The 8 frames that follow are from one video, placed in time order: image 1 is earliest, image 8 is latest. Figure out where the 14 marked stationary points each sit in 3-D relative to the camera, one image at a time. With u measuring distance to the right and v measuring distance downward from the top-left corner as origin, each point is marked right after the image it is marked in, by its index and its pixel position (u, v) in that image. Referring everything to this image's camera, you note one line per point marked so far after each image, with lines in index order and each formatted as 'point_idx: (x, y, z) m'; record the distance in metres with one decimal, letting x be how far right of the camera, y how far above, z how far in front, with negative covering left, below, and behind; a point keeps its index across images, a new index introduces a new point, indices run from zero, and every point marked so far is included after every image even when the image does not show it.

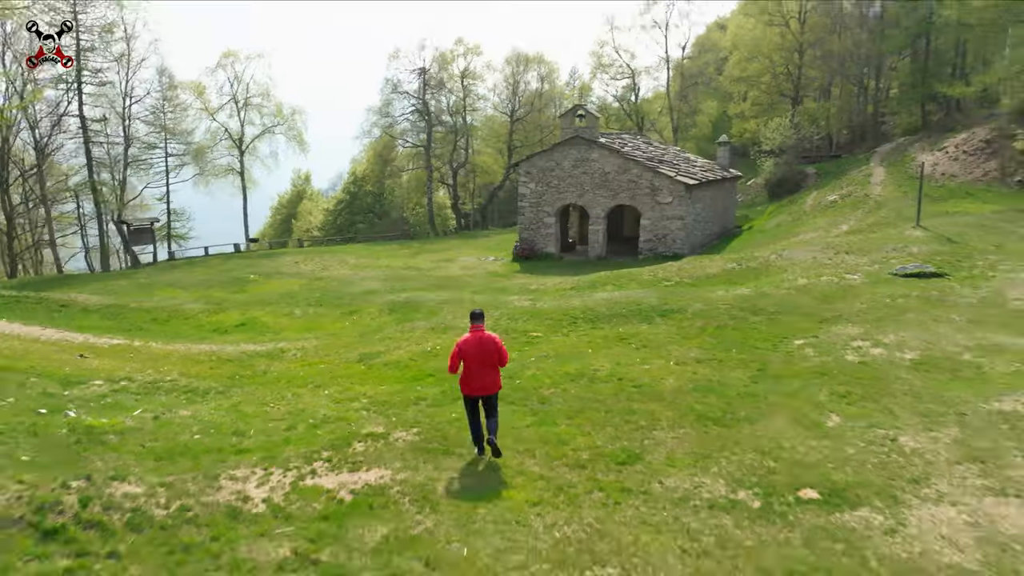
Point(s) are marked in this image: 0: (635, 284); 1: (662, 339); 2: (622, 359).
0: (+2.9, +0.1, +18.0) m
1: (+2.6, -0.9, +13.2) m
2: (+1.7, -1.1, +12.1) m
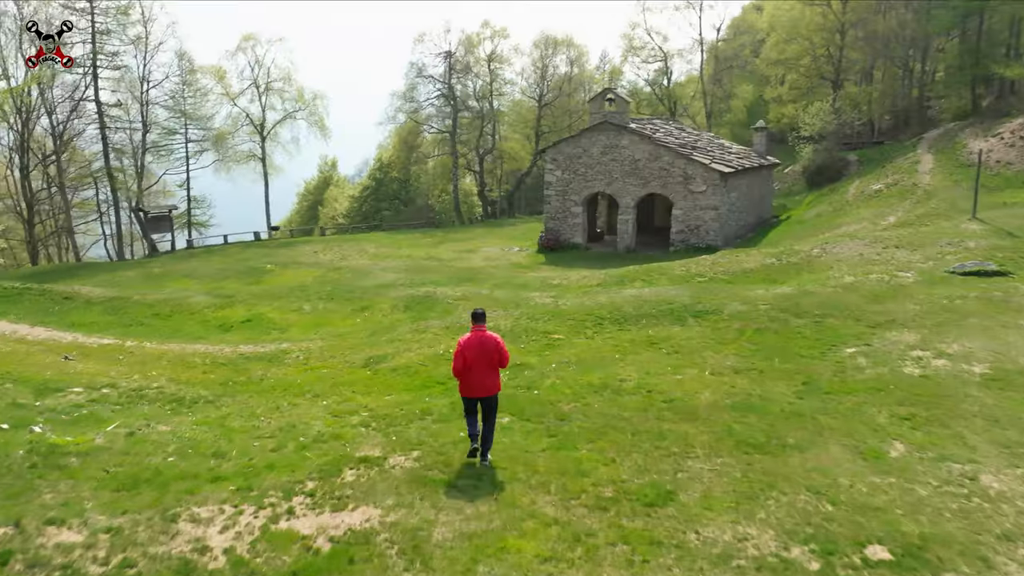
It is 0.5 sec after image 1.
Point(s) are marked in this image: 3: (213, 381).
0: (+3.4, +0.2, +16.9) m
1: (+2.9, -0.9, +12.0) m
2: (+2.0, -1.1, +11.0) m
3: (-4.0, -1.3, +10.3) m
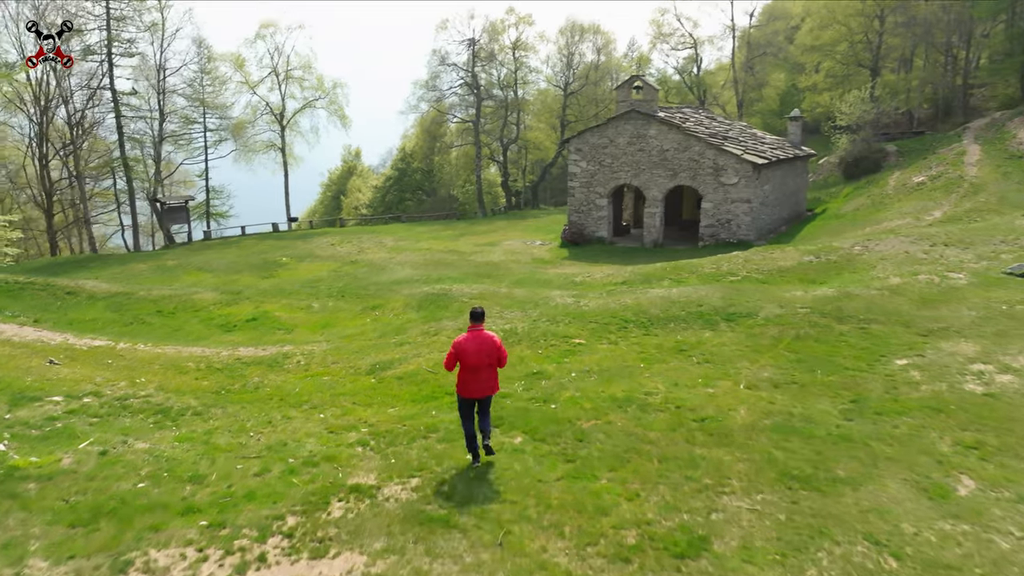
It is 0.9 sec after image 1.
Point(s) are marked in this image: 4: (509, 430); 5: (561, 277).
0: (+3.8, +0.2, +15.8) m
1: (+3.1, -0.9, +11.1) m
2: (+2.2, -1.2, +10.0) m
3: (-3.8, -1.3, +9.6) m
4: (0.0, -1.5, +8.3) m
5: (+1.1, +0.2, +17.8) m
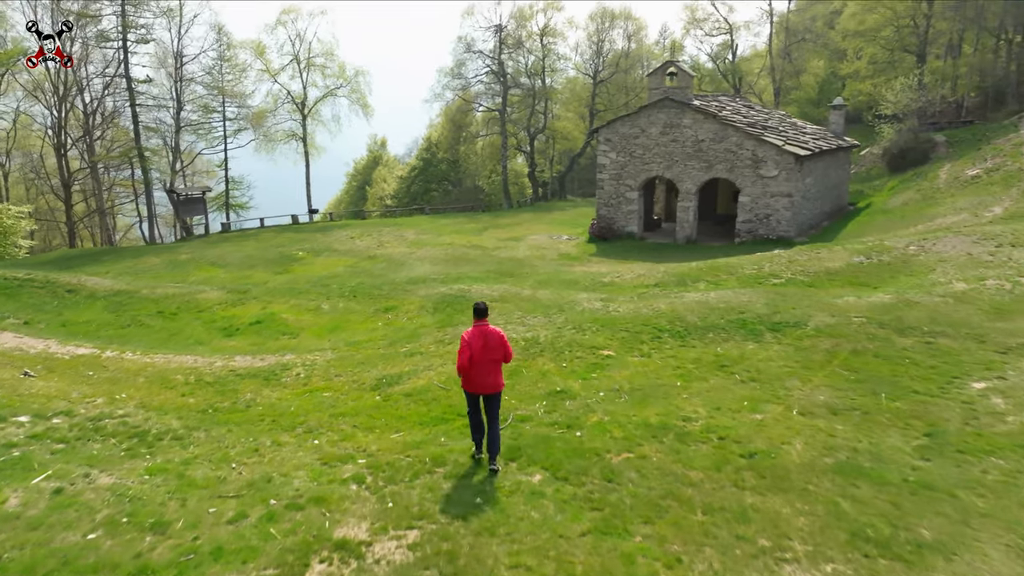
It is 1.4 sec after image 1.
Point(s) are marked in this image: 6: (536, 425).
0: (+4.2, +0.1, +14.6) m
1: (+3.4, -1.0, +9.8) m
2: (+2.4, -1.3, +8.8) m
3: (-3.6, -1.3, +8.6) m
4: (+0.1, -1.7, +7.2) m
5: (+1.7, +0.2, +16.6) m
6: (+0.3, -1.5, +8.3) m
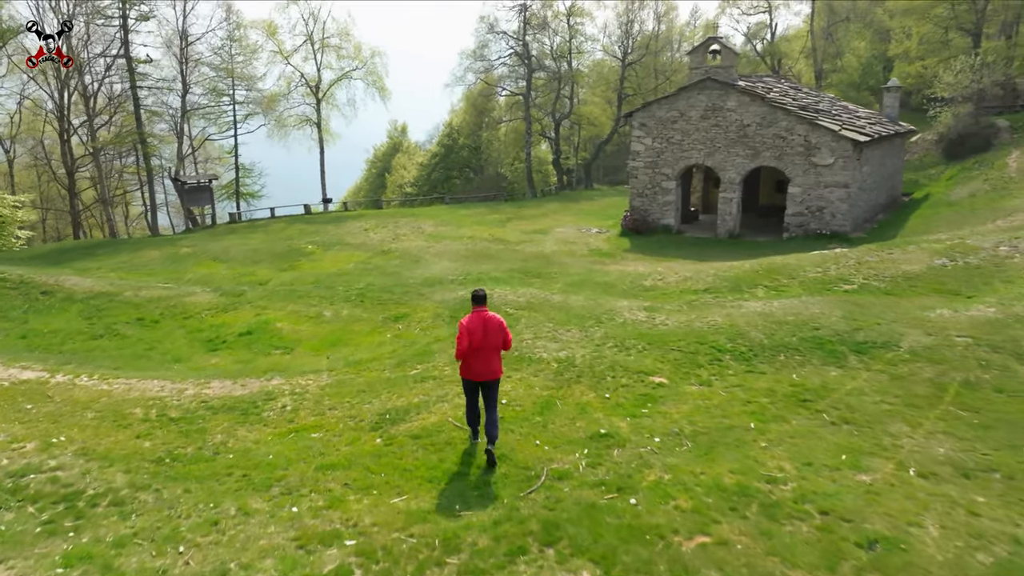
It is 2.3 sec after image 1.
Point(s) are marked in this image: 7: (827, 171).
0: (+4.7, 0.0, +12.6) m
1: (+3.7, -1.2, +7.9) m
2: (+2.7, -1.5, +6.9) m
3: (-3.3, -1.5, +6.9) m
4: (+0.4, -1.9, +5.4) m
5: (+2.2, +0.2, +14.7) m
6: (+0.6, -1.7, +6.5) m
7: (+8.1, +3.0, +19.8) m
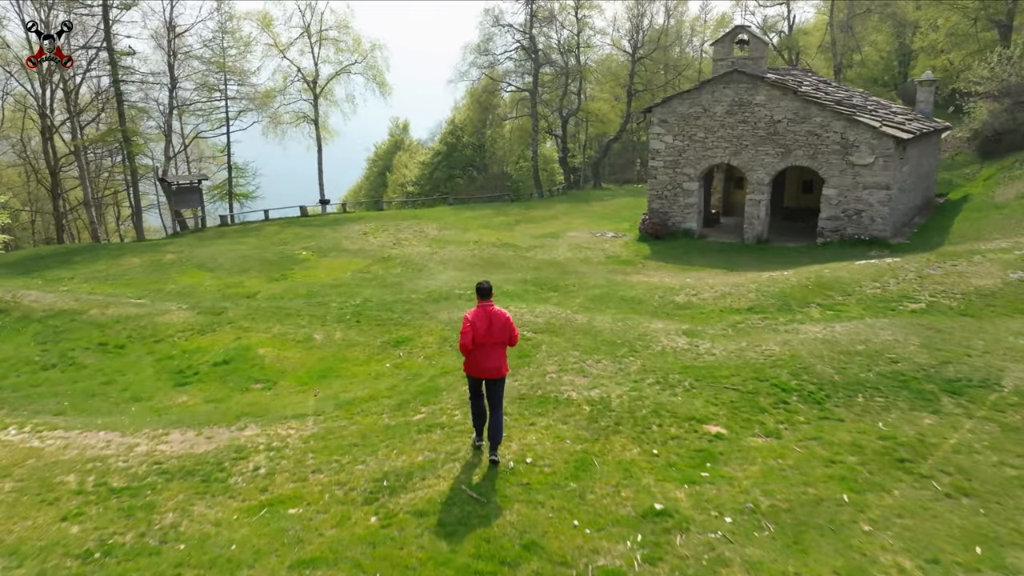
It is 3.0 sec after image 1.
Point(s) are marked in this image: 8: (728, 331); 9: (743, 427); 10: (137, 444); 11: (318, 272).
0: (+5.0, -0.3, +11.0) m
1: (+4.0, -1.5, +6.3) m
2: (+3.0, -1.8, +5.3) m
3: (-3.1, -1.8, +5.3) m
4: (+0.6, -2.2, +3.8) m
5: (+2.4, -0.1, +13.1) m
6: (+0.8, -2.0, +4.9) m
7: (+8.4, +2.8, +18.2) m
8: (+2.9, -0.5, +10.1) m
9: (+2.2, -1.3, +7.4) m
10: (-3.4, -1.4, +7.0) m
11: (-4.6, +0.4, +18.2) m
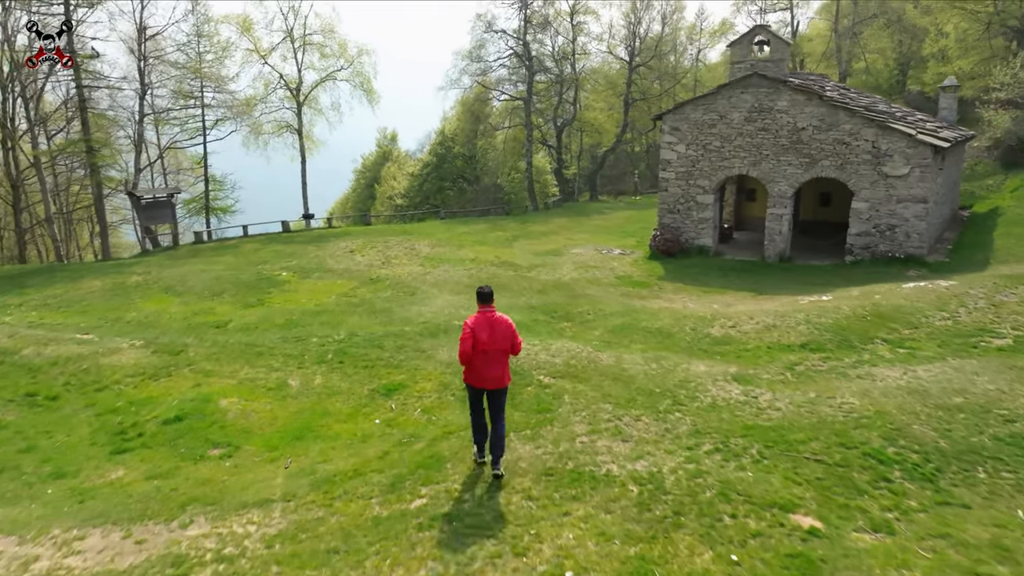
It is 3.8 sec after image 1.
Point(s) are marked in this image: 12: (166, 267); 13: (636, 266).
0: (+5.1, -0.7, +9.4) m
1: (+4.2, -1.8, +4.6) m
2: (+3.2, -2.1, +3.6) m
3: (-2.8, -2.2, +3.5) m
4: (+0.9, -2.5, +2.1) m
5: (+2.6, -0.5, +11.4) m
6: (+1.0, -2.3, +3.2) m
7: (+8.4, +2.3, +16.6) m
8: (+3.0, -0.9, +8.4) m
9: (+2.4, -1.7, +5.7) m
10: (-3.2, -1.8, +5.2) m
11: (-4.6, -0.1, +16.4) m
12: (-8.9, +0.6, +19.7) m
13: (+3.0, +0.6, +18.6) m
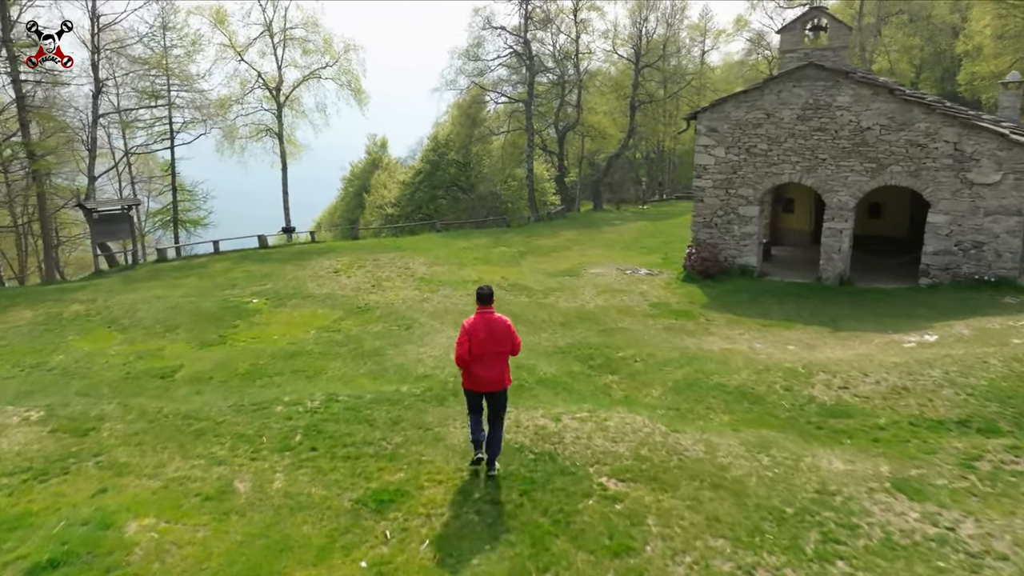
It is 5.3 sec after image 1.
0: (+5.5, -1.1, +6.6) m
1: (+4.7, -2.3, +1.8) m
2: (+3.7, -2.5, +0.8) m
3: (-2.3, -2.6, +0.6) m
4: (+1.4, -2.9, -0.8) m
5: (+2.9, -1.0, +8.6) m
6: (+1.5, -2.7, +0.3) m
7: (+8.7, +1.8, +13.9) m
8: (+3.4, -1.4, +5.7) m
9: (+2.9, -2.1, +2.9) m
10: (-2.7, -2.3, +2.3) m
11: (-4.3, -0.7, +13.5) m
12: (-8.6, 0.0, +16.8) m
13: (+3.3, 0.0, +15.9) m
